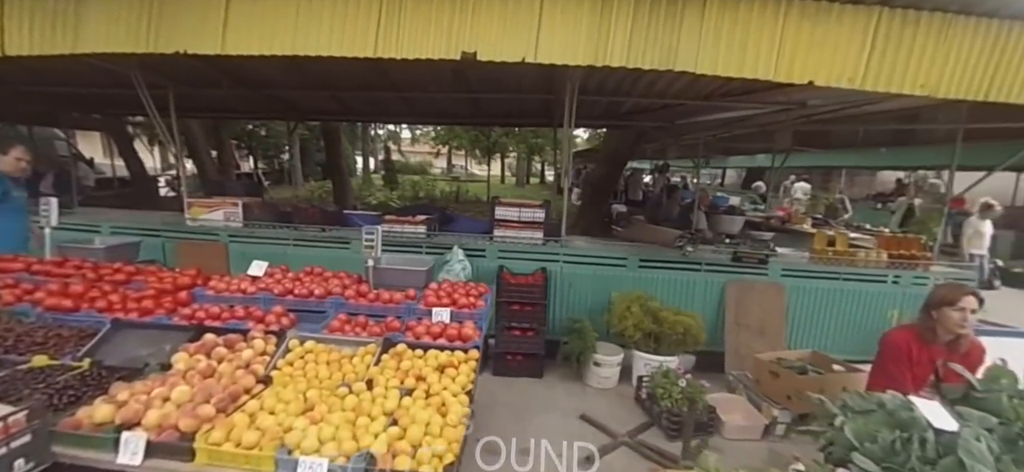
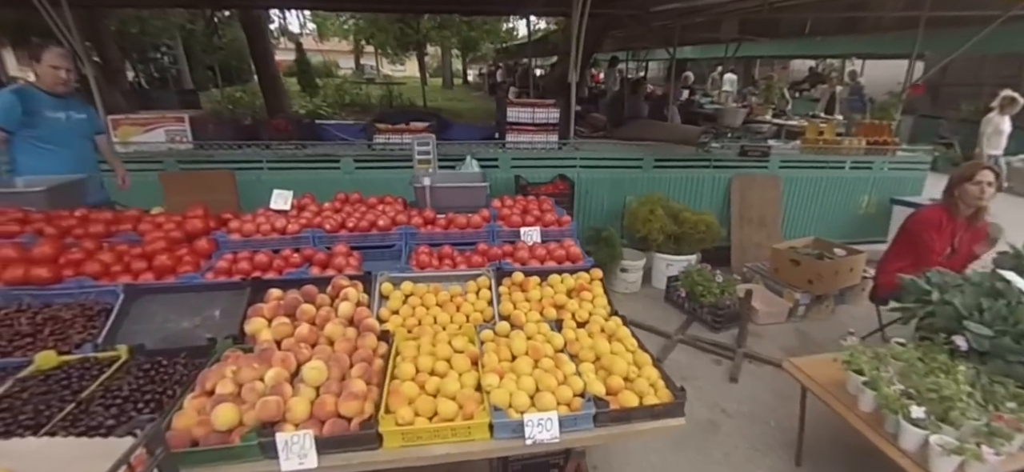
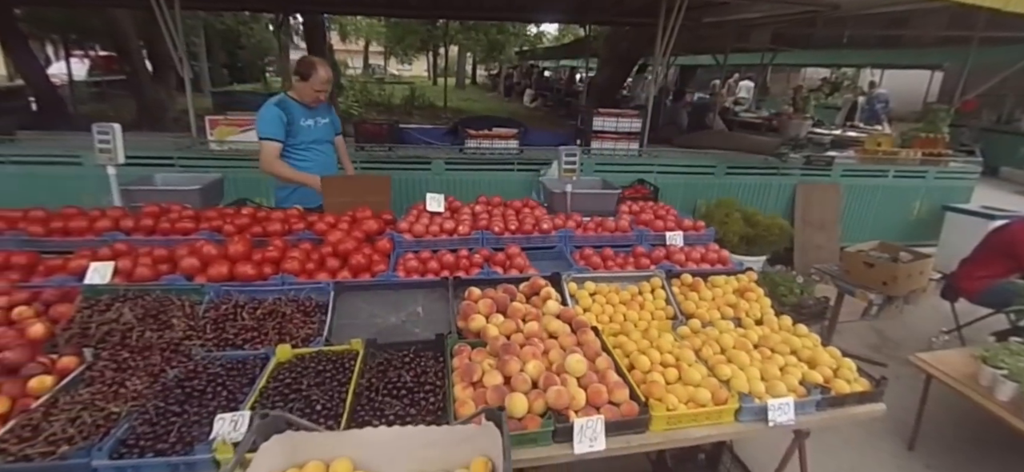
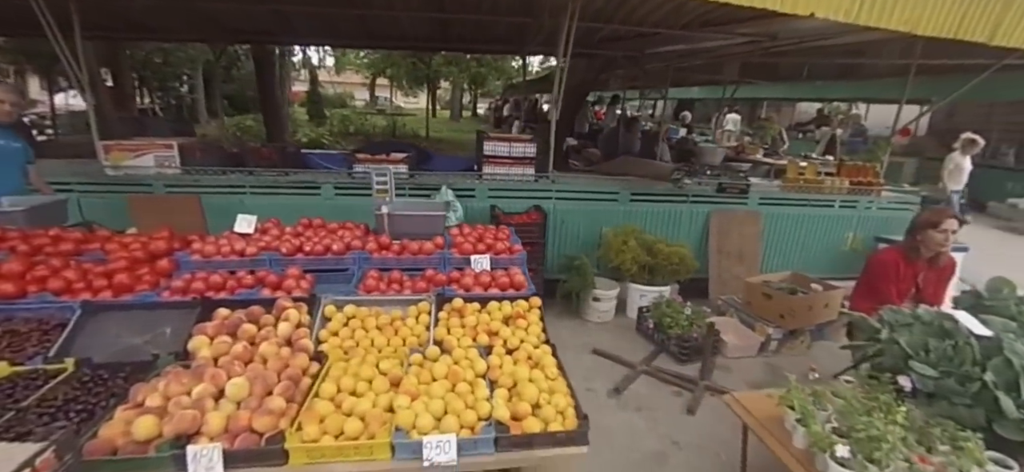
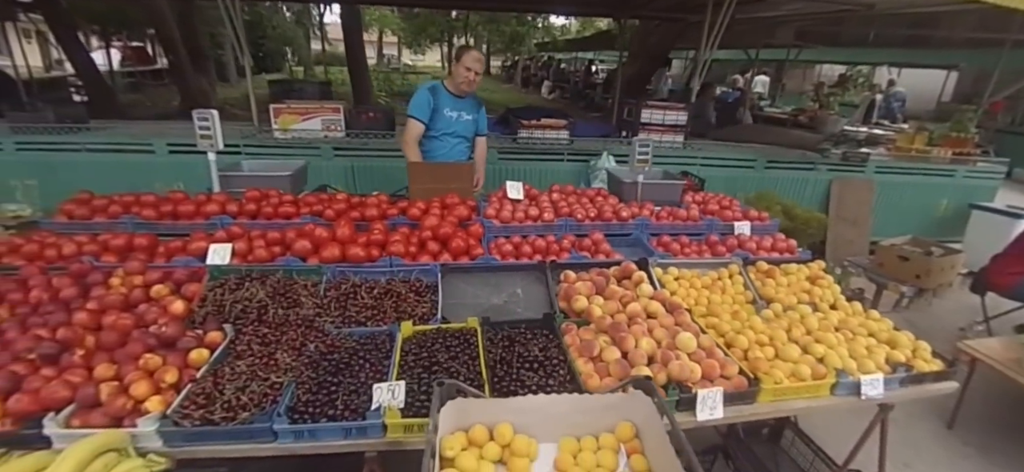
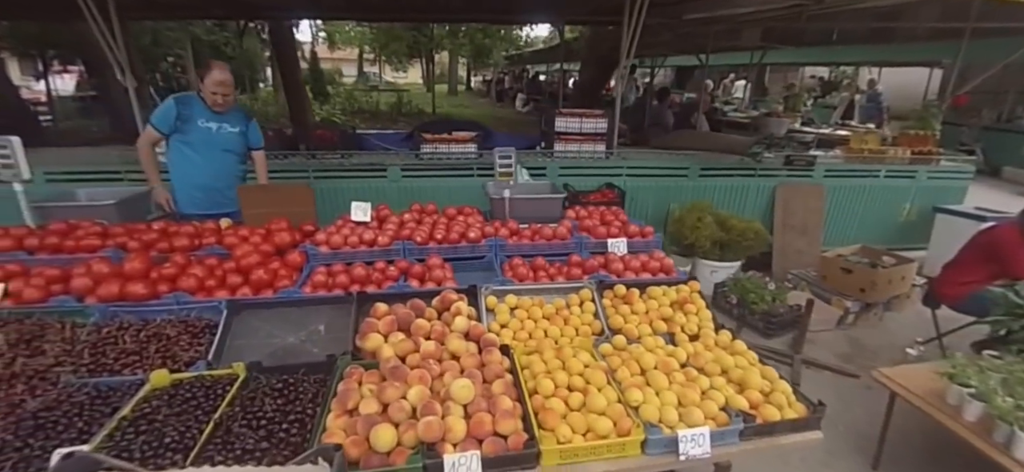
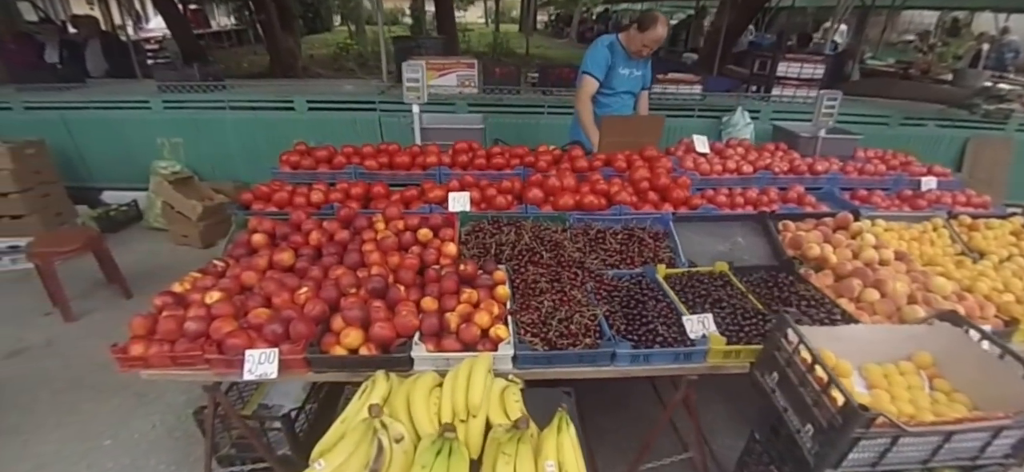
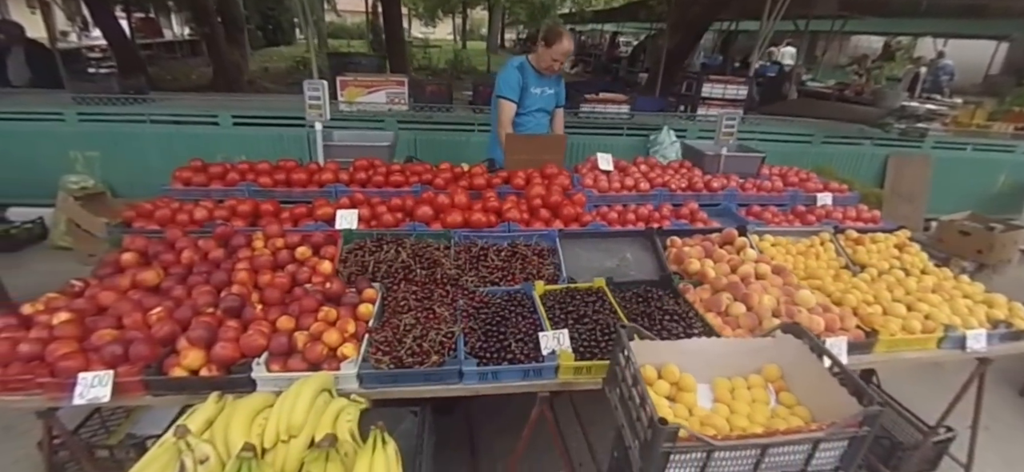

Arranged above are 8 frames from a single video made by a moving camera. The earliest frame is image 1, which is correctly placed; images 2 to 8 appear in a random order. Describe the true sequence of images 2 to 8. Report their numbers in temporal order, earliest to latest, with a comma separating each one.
4, 2, 6, 3, 5, 8, 7
